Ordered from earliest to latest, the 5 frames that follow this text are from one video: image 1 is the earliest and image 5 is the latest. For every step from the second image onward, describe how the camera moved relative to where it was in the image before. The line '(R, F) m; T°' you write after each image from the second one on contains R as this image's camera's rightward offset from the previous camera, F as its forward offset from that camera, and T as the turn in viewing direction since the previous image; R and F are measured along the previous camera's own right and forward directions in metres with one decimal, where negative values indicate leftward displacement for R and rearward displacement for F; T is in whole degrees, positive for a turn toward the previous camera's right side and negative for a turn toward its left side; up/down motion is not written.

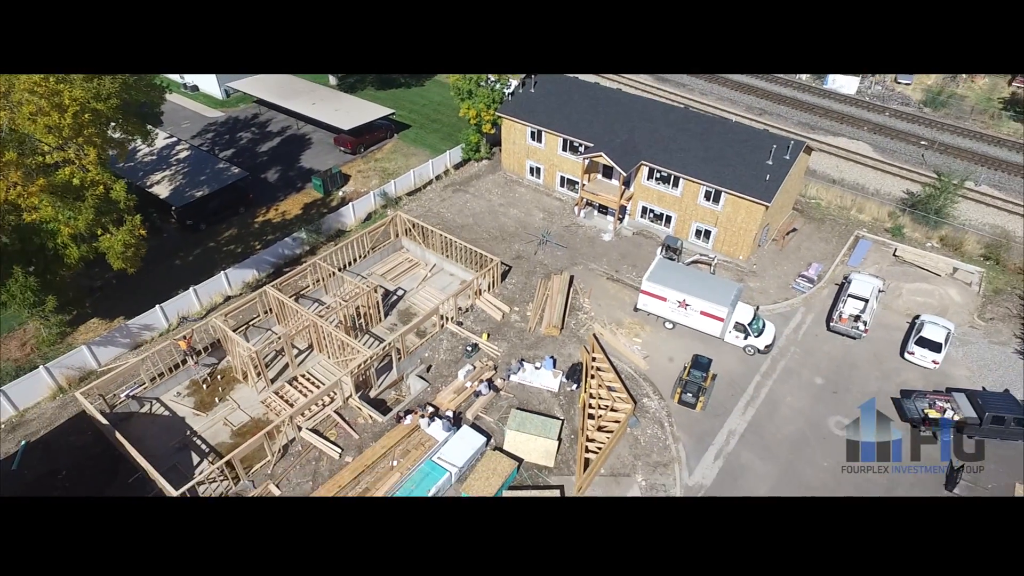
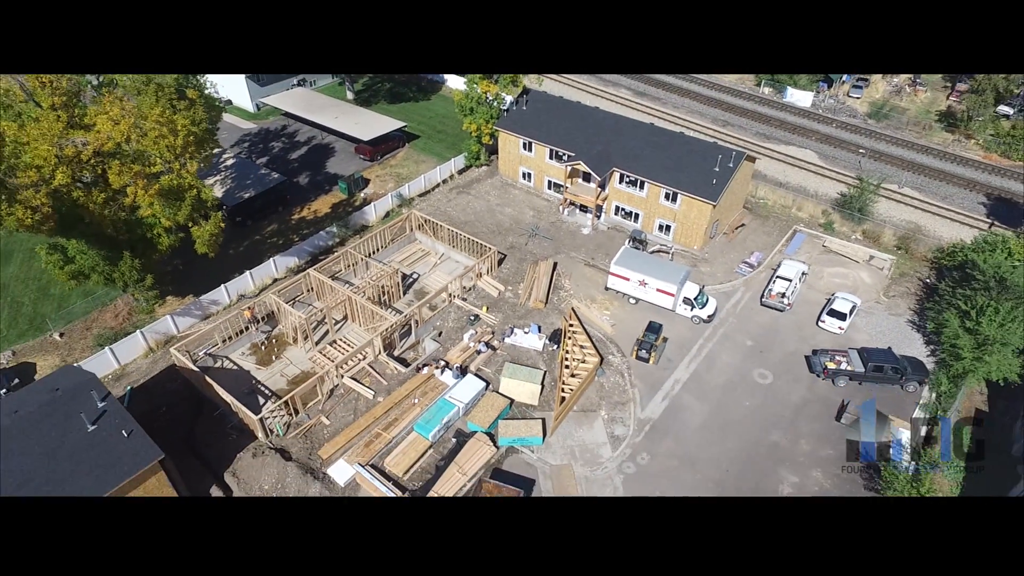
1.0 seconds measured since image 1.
(+0.2, -6.0) m; 0°
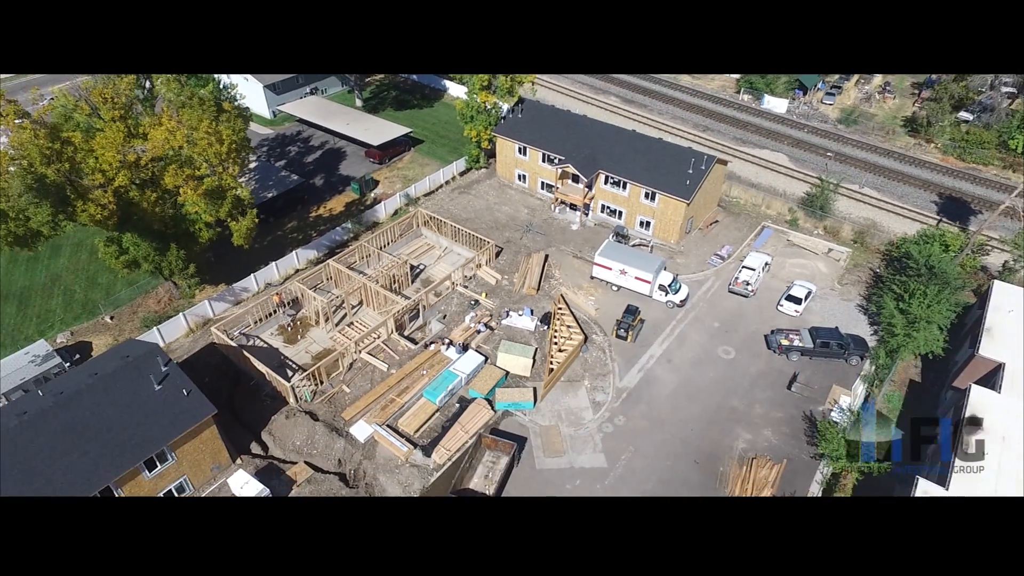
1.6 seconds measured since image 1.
(+0.2, -3.9) m; 0°
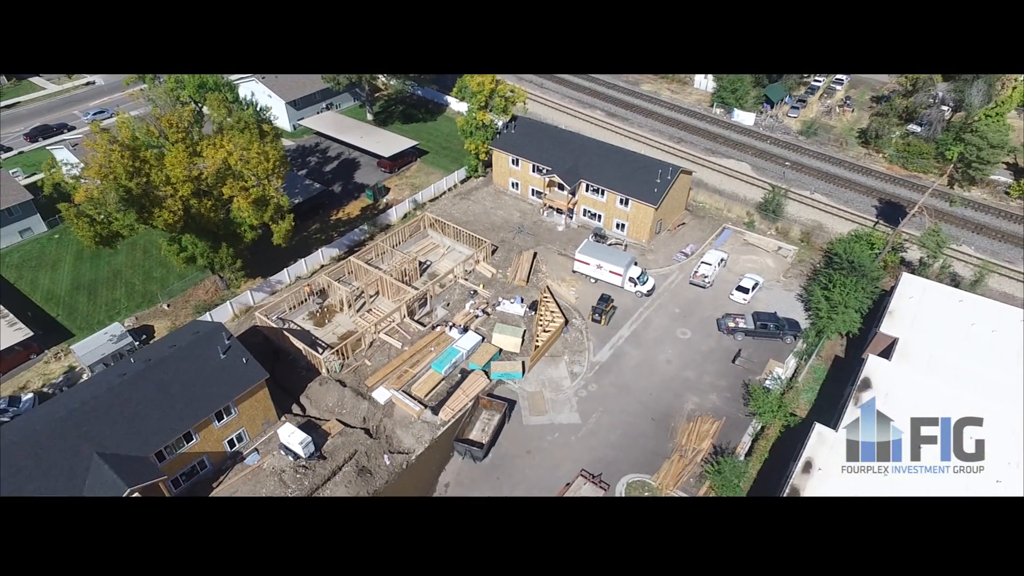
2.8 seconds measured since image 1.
(+0.4, -6.1) m; 0°
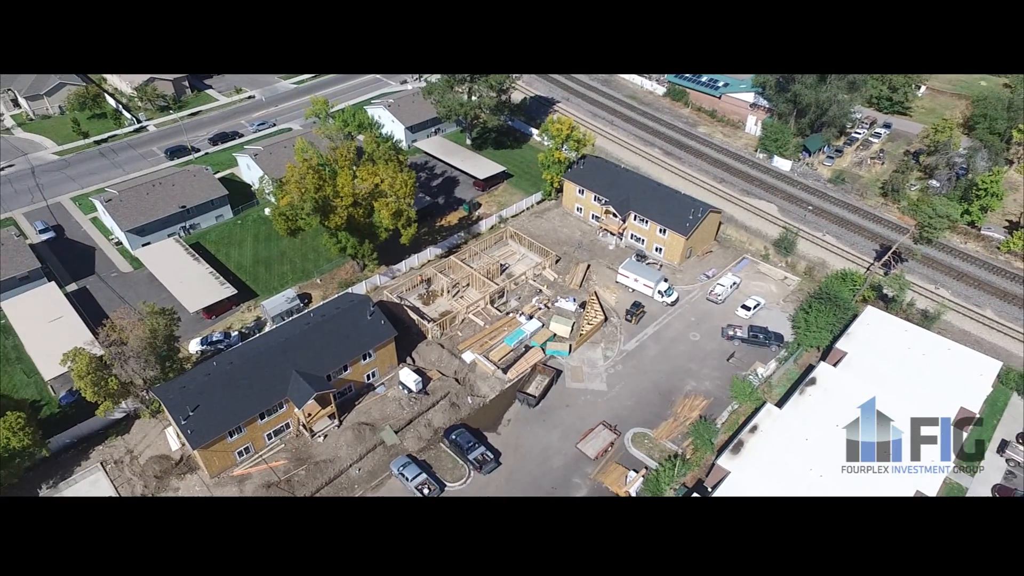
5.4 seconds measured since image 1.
(+0.8, -13.2) m; -6°
